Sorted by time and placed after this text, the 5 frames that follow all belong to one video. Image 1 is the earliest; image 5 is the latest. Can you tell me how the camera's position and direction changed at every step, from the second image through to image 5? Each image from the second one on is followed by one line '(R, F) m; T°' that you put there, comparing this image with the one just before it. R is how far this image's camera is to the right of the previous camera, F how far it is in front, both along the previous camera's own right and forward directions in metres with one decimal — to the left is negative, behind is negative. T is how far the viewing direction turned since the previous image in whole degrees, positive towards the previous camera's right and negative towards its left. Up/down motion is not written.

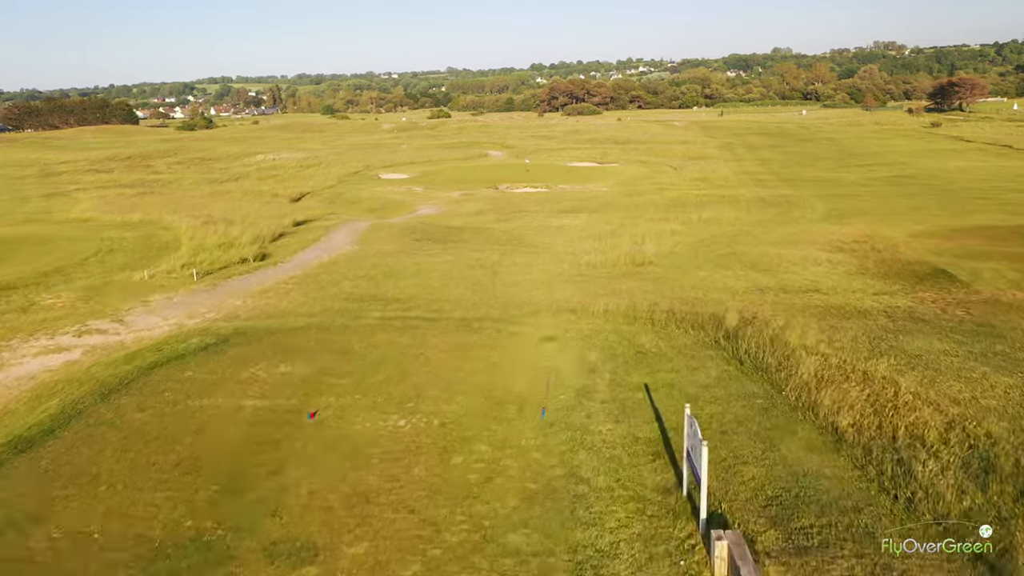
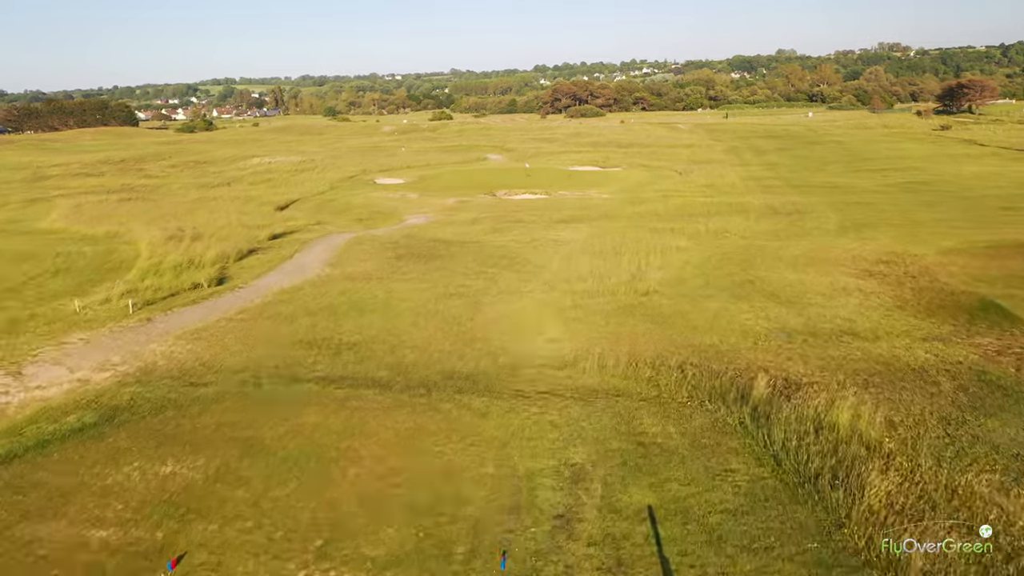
(+0.3, +2.0) m; 0°
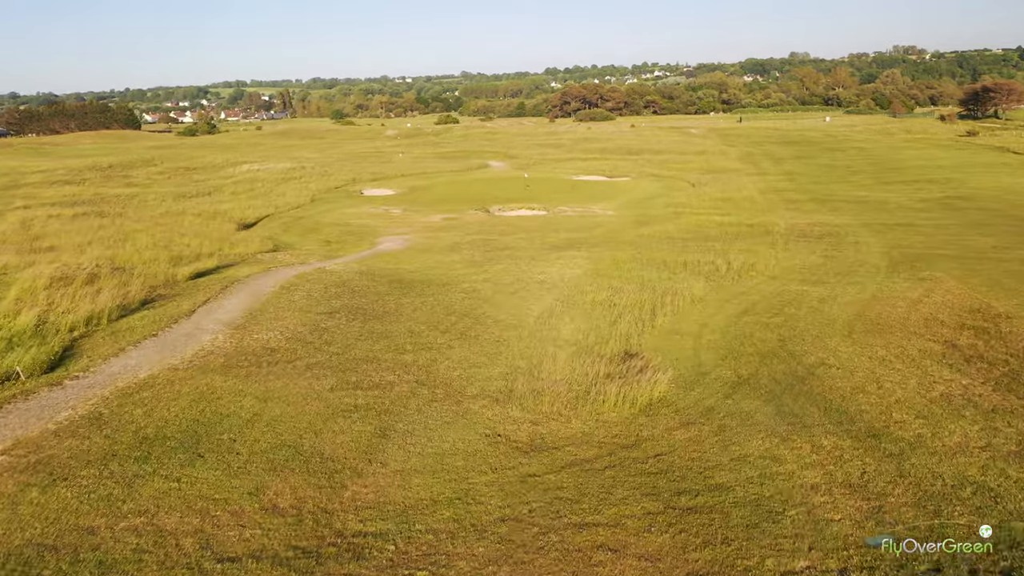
(+0.9, +4.7) m; -1°
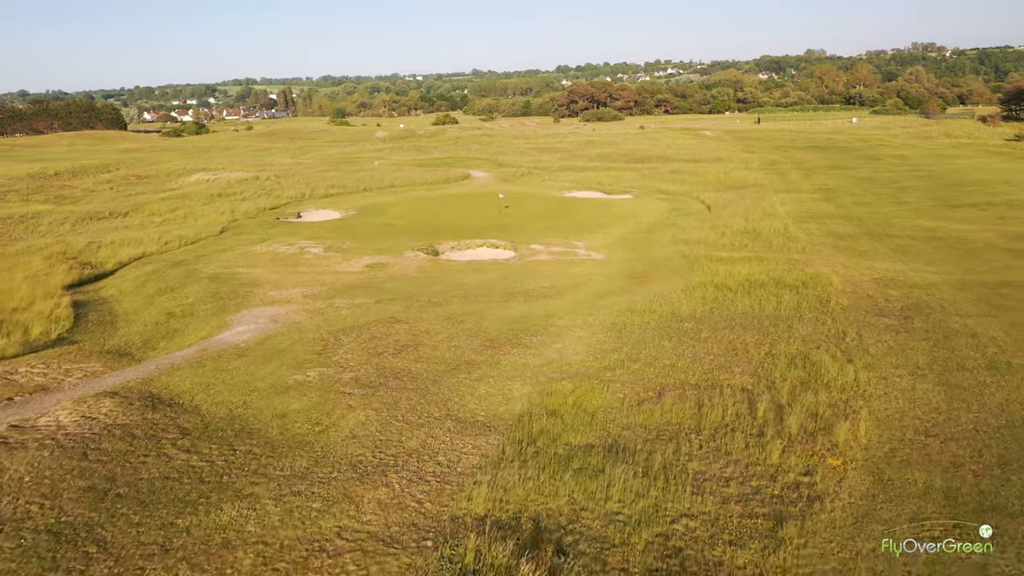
(+2.3, +10.8) m; -1°
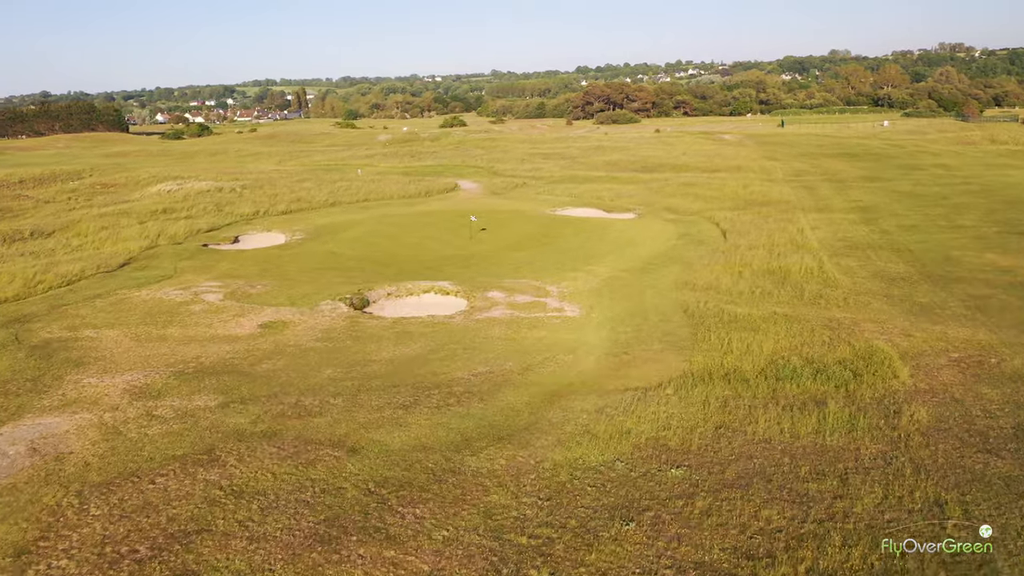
(+2.1, +7.7) m; -1°
